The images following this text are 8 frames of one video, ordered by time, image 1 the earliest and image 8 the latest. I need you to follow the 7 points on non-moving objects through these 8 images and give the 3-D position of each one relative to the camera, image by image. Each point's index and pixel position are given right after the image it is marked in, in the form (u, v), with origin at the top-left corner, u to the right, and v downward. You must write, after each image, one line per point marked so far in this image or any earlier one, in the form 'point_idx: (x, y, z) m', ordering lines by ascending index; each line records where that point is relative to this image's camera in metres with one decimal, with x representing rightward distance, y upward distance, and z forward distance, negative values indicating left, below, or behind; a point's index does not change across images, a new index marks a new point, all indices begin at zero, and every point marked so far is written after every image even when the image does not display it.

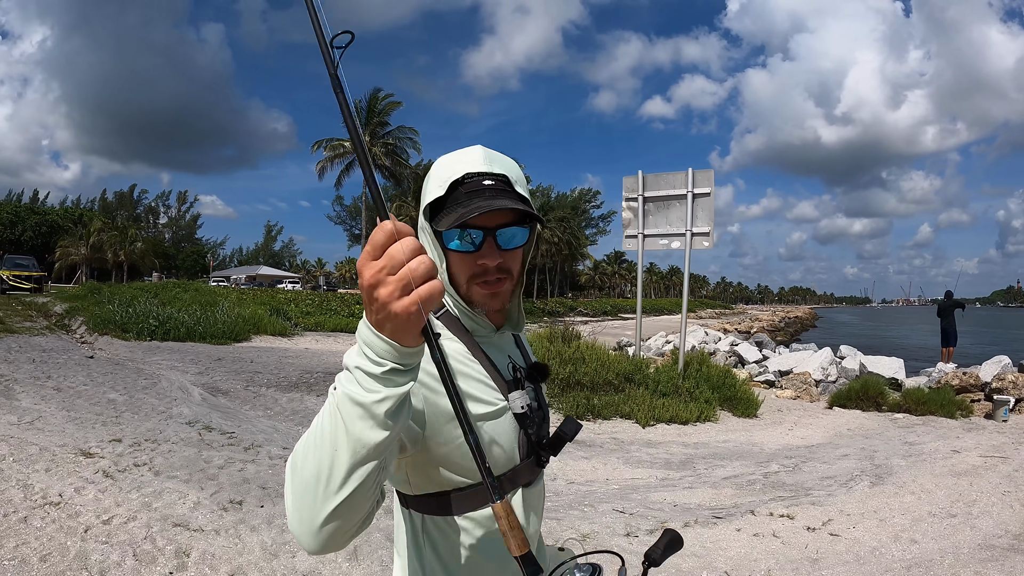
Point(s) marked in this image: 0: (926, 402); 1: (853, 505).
0: (+5.6, -1.6, +7.8) m
1: (+2.1, -1.4, +3.7) m
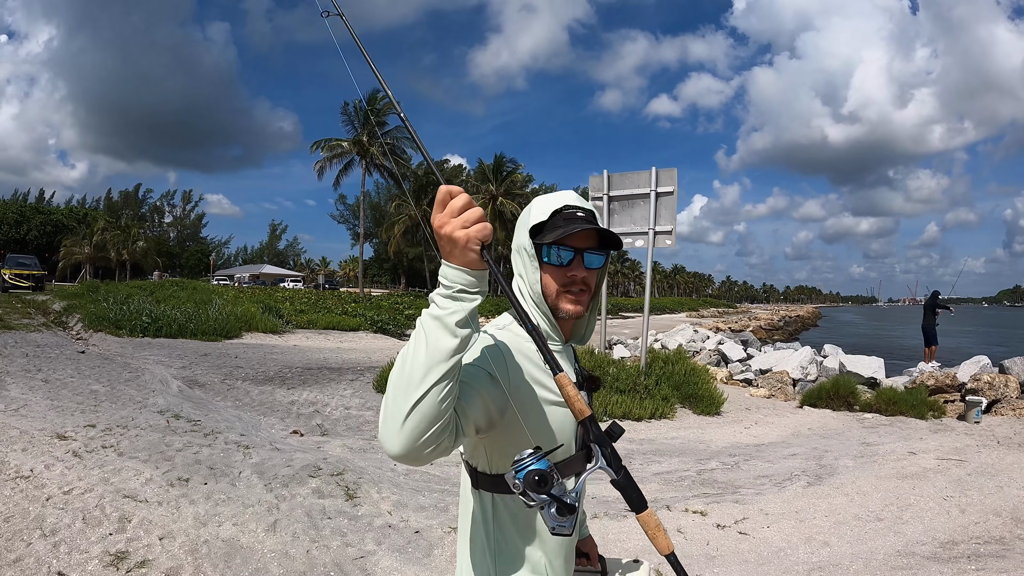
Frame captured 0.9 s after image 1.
0: (+5.1, -1.5, +7.7) m
1: (+1.6, -1.3, +3.6) m
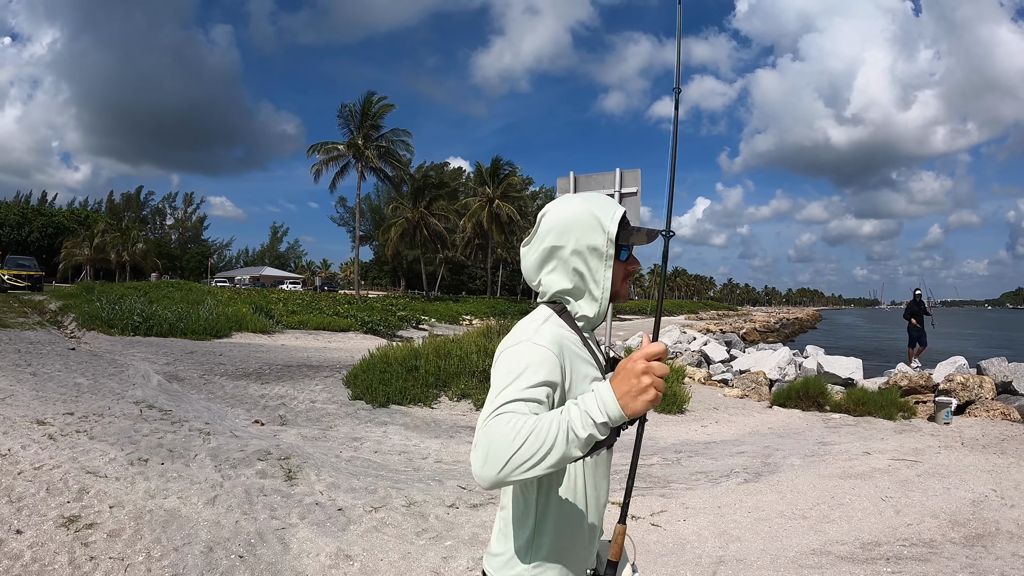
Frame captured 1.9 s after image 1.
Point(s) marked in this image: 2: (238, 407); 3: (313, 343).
0: (+4.7, -1.5, +7.7) m
1: (+1.1, -1.3, +3.6) m
2: (-4.3, -1.8, +9.3) m
3: (-6.5, -1.8, +19.0) m
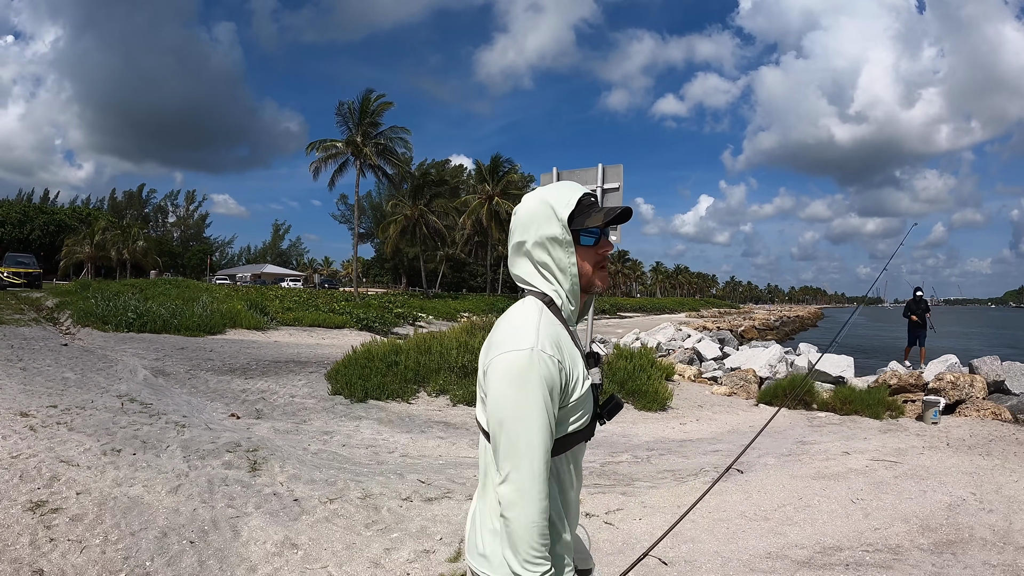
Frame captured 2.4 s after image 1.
0: (+4.4, -1.5, +7.5) m
1: (+0.9, -1.3, +3.4) m
2: (-4.5, -1.8, +9.2) m
3: (-6.7, -1.7, +18.9) m
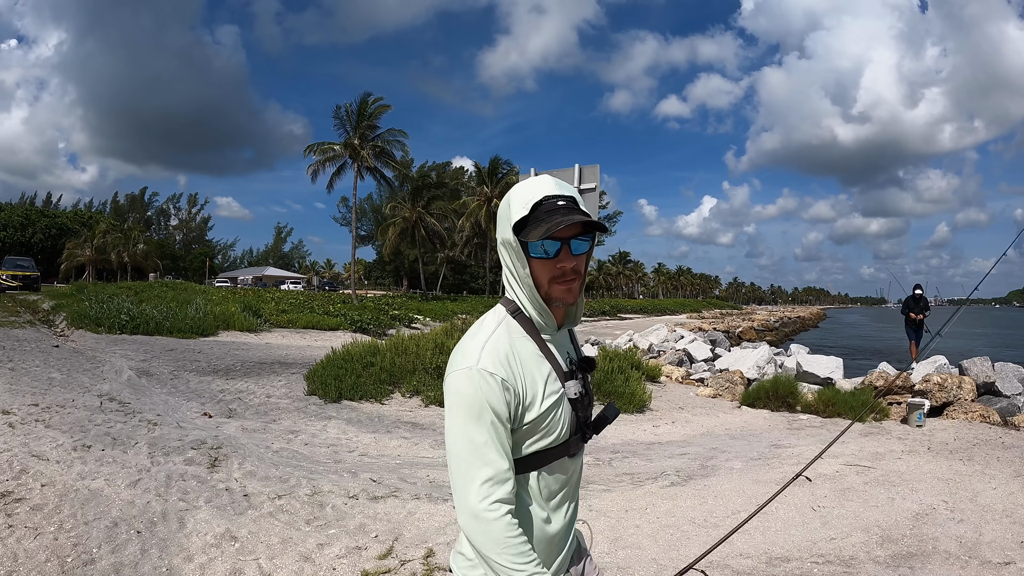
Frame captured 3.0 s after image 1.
0: (+4.1, -1.5, +7.4) m
1: (+0.6, -1.3, +3.3) m
2: (-4.8, -1.8, +9.1) m
3: (-6.9, -1.7, +18.7) m
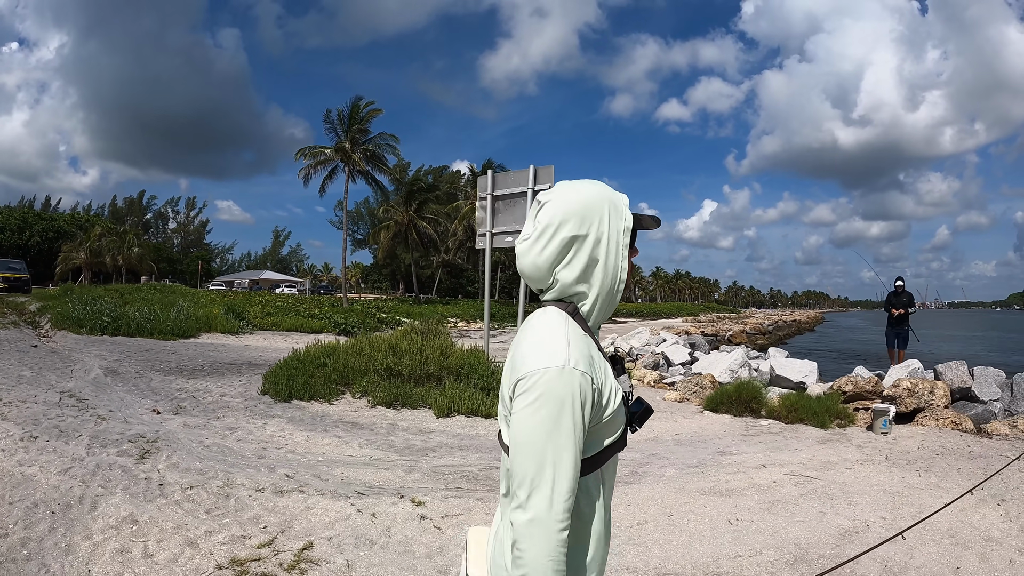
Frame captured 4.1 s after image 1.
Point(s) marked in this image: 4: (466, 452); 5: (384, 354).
0: (+3.5, -1.4, +7.0) m
1: (-0.1, -1.2, +3.0) m
2: (-5.4, -1.8, +8.7) m
3: (-7.5, -1.8, +18.4) m
4: (-0.5, -1.5, +5.5) m
5: (-1.9, -1.0, +8.7) m
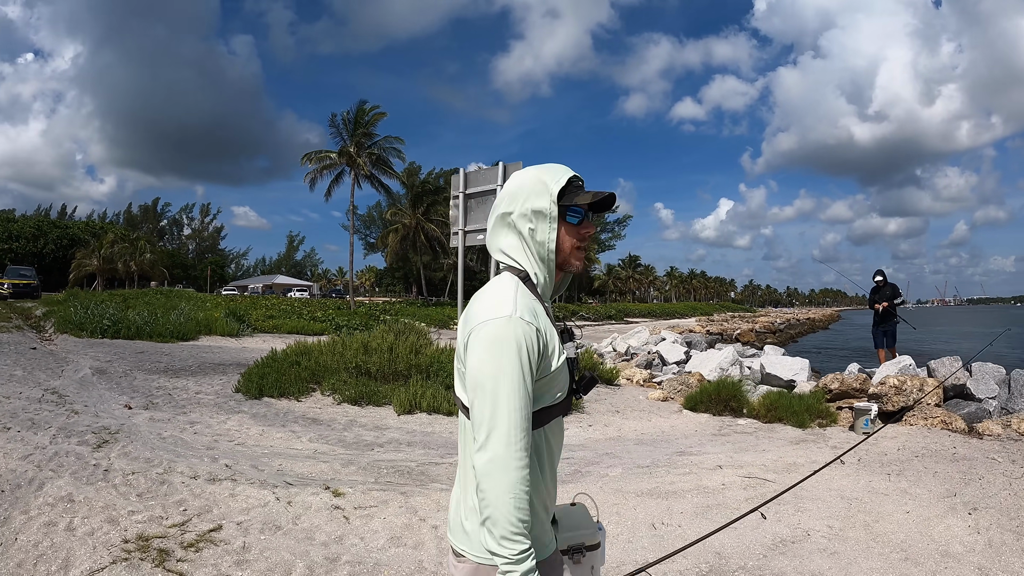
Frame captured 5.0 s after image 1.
0: (+3.1, -1.4, +6.7) m
1: (-0.5, -1.2, +2.7) m
2: (-5.8, -1.8, +8.6) m
3: (-7.6, -1.9, +18.4) m
4: (-0.9, -1.5, +5.3) m
5: (-2.3, -1.0, +8.5) m
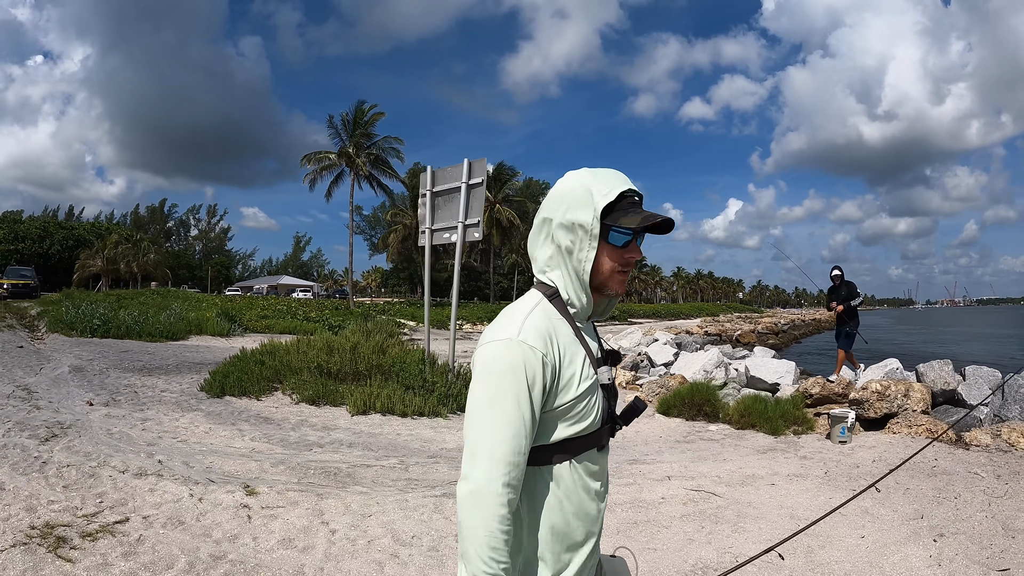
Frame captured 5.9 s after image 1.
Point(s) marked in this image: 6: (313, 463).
0: (+2.7, -1.3, +6.3) m
1: (-1.0, -1.1, +2.4) m
2: (-6.2, -1.8, +8.4) m
3: (-7.9, -1.8, +18.1) m
4: (-1.4, -1.4, +5.0) m
5: (-2.7, -1.0, +8.2) m
6: (-1.5, -1.4, +4.5) m
